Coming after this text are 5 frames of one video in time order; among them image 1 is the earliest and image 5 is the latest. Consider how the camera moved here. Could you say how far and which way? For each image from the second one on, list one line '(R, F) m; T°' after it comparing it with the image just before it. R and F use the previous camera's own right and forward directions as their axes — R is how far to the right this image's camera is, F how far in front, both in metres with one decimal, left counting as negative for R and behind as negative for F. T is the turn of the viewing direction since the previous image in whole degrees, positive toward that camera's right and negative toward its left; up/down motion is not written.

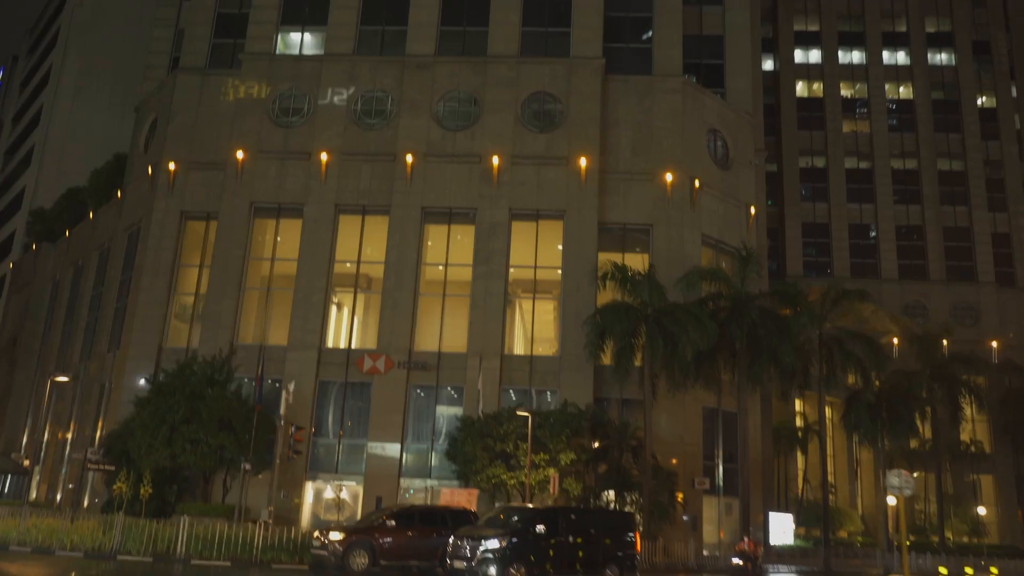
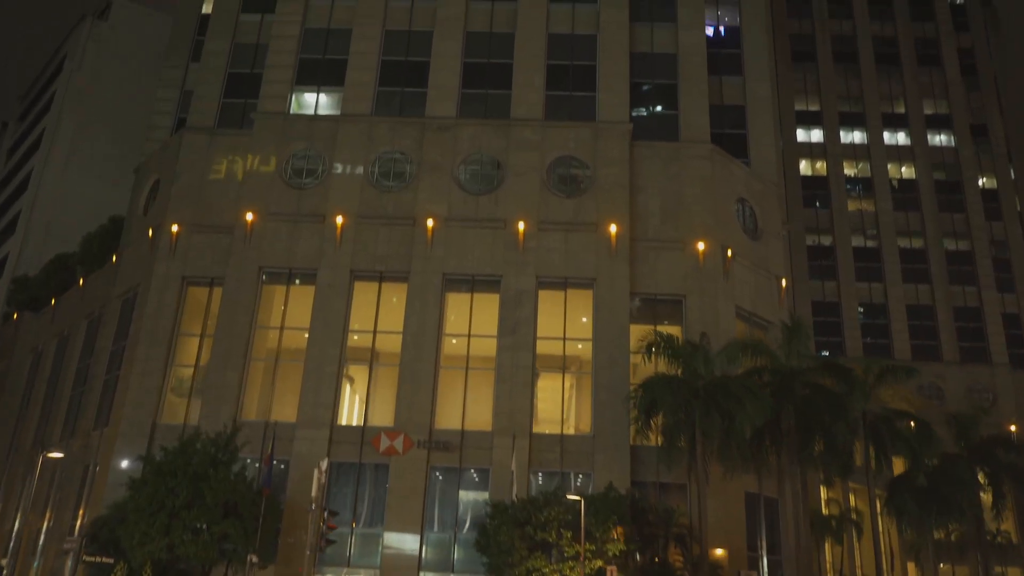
(-2.2, +2.5) m; +2°
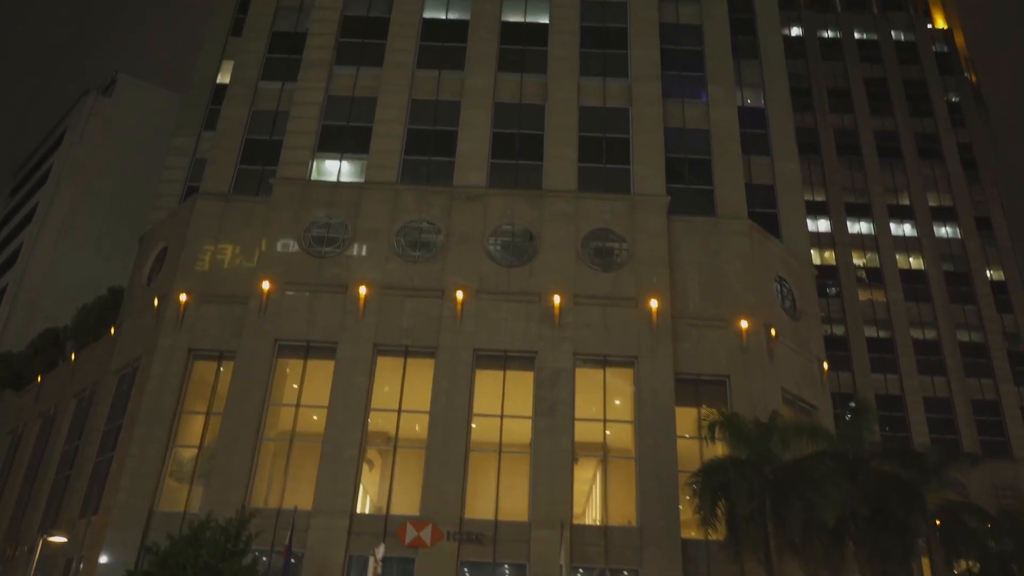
(-2.4, +2.4) m; +2°
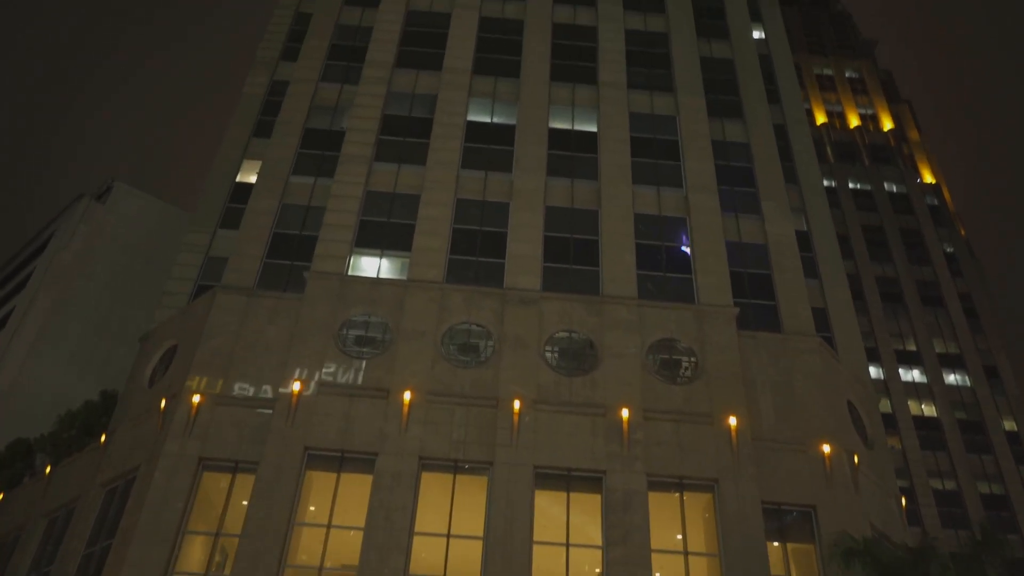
(-4.1, +3.6) m; +3°
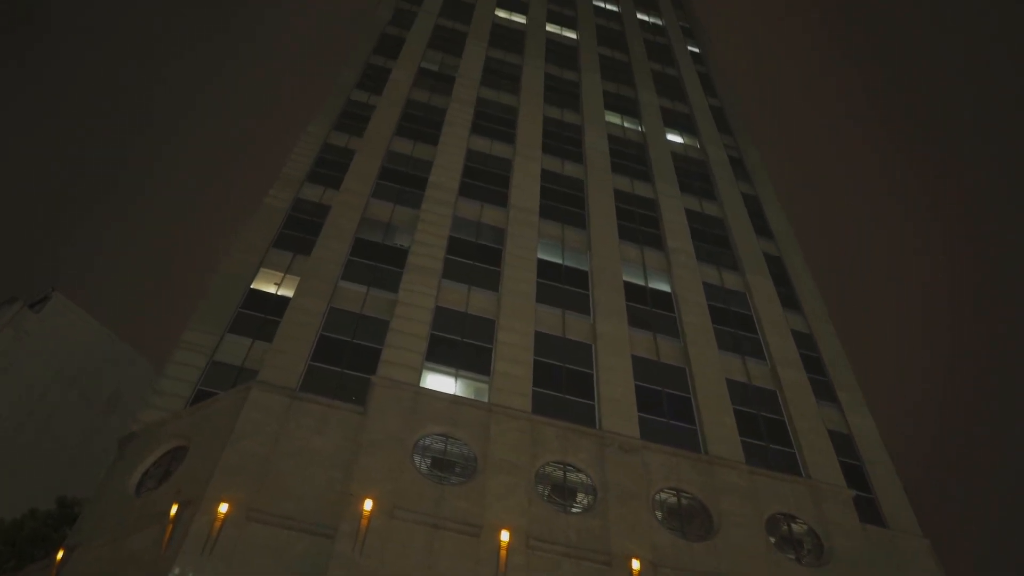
(-8.2, +5.6) m; +8°
